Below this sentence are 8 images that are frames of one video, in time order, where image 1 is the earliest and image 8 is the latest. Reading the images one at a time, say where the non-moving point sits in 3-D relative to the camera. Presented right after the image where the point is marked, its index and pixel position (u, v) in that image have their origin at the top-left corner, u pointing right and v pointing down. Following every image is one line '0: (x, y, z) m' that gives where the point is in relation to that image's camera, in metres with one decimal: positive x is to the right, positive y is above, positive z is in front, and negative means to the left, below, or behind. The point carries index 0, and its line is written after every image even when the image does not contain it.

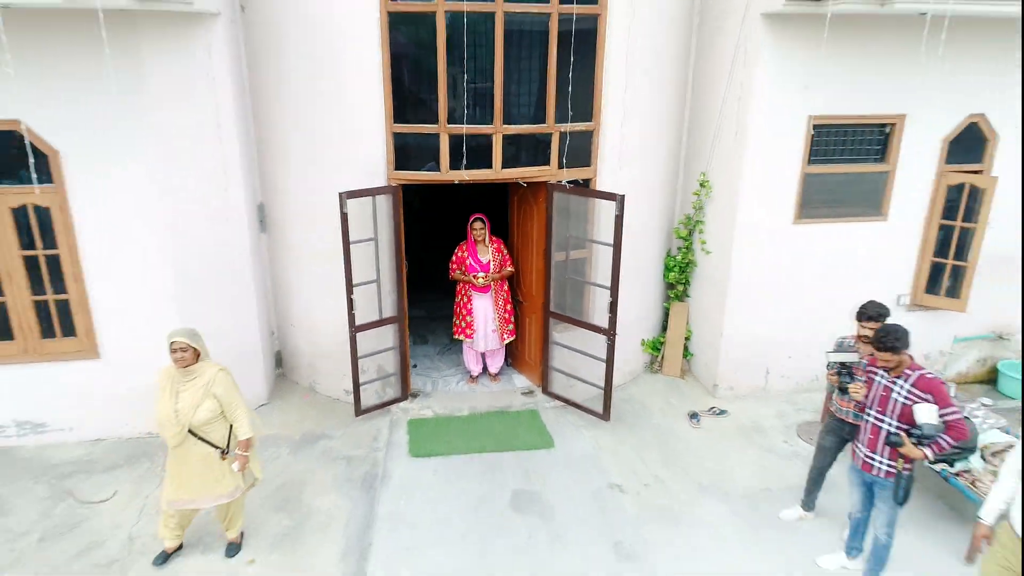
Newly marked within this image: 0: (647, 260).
0: (+1.0, +0.2, +5.4) m
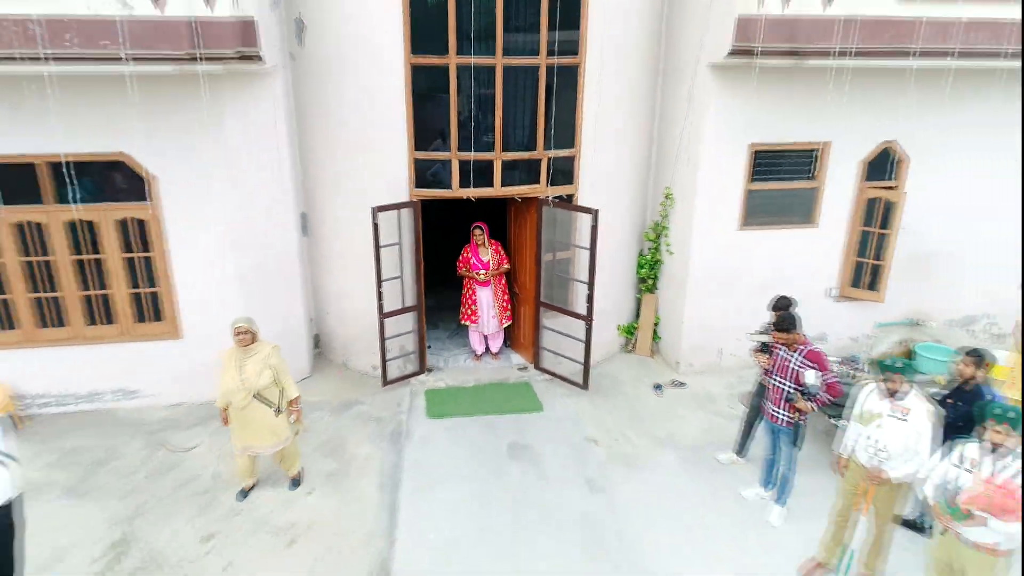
0: (+1.0, +0.3, +6.6) m
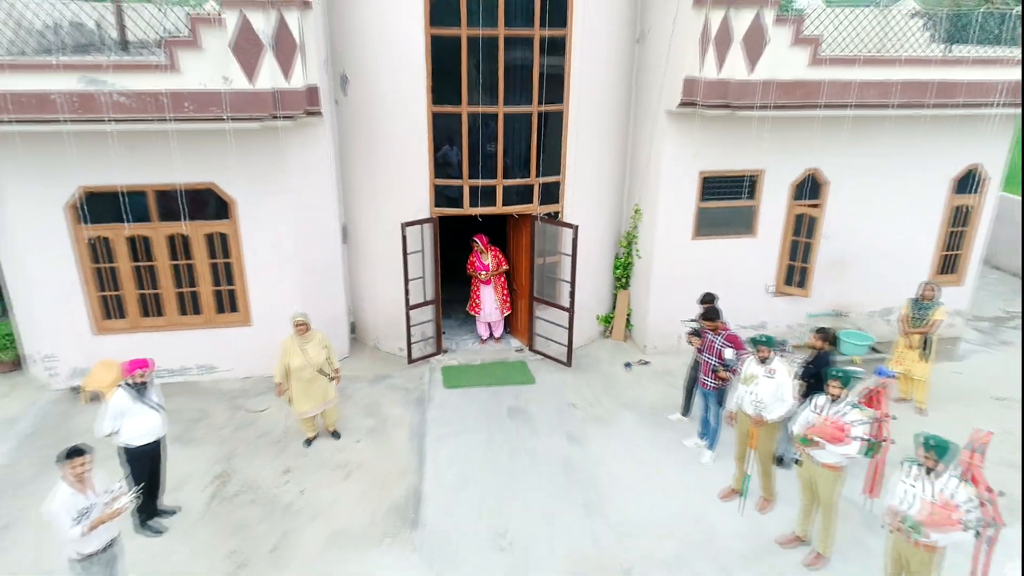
0: (+1.0, +0.3, +8.1) m
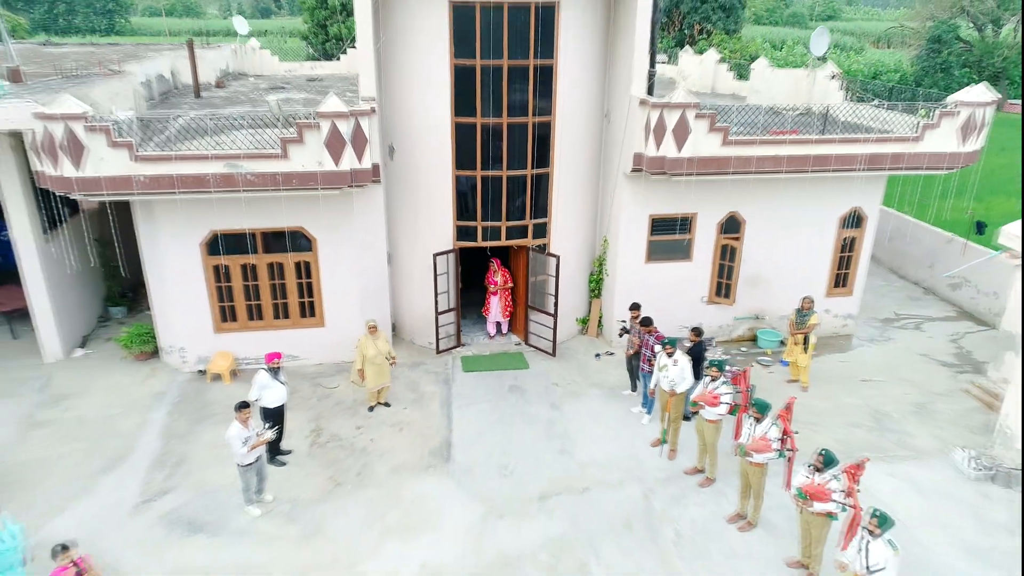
0: (+1.0, +0.1, +11.0) m
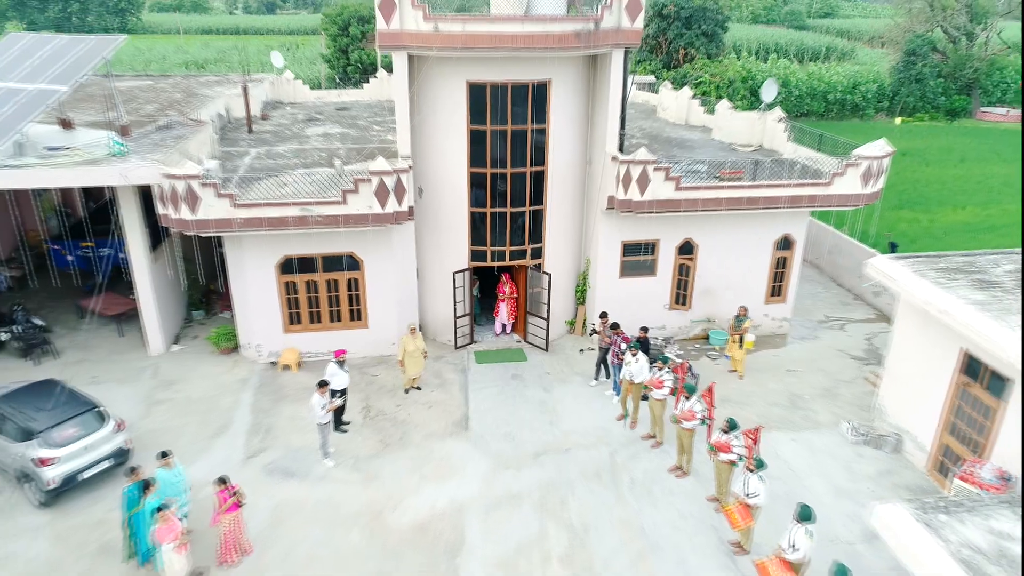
0: (+1.0, 0.0, +13.8) m
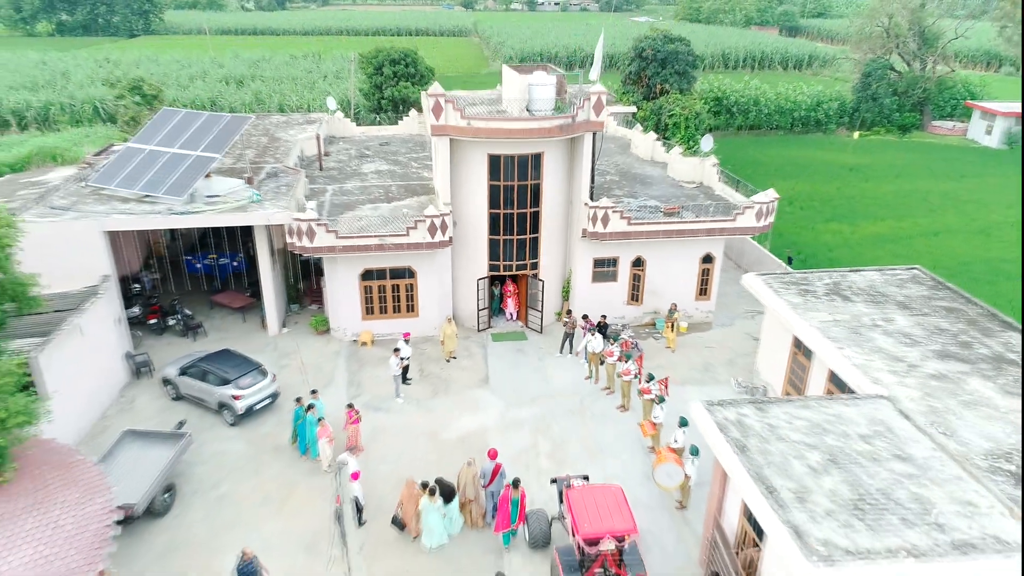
0: (+1.1, -0.1, +19.8) m
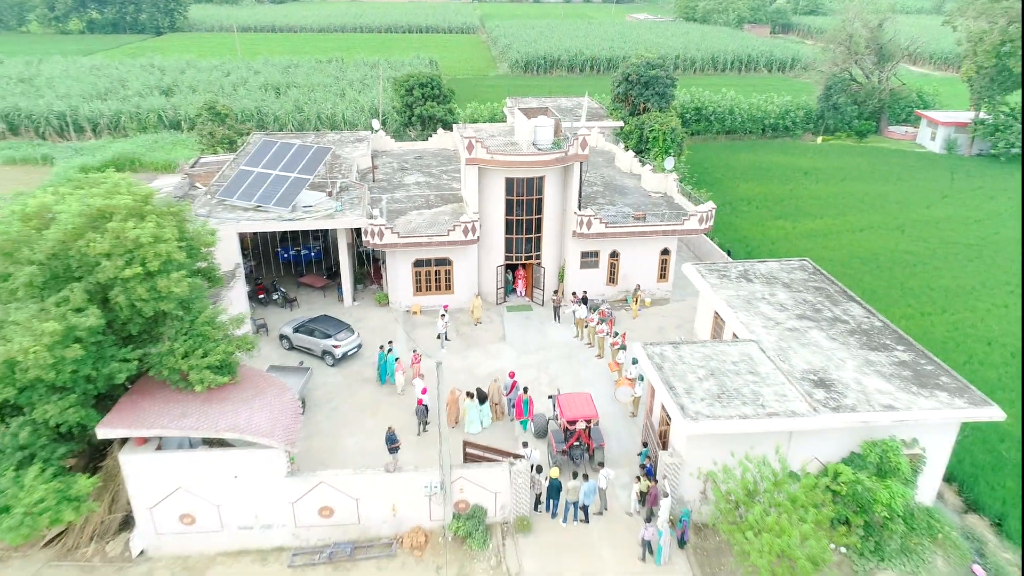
0: (+1.5, +0.5, +26.9) m
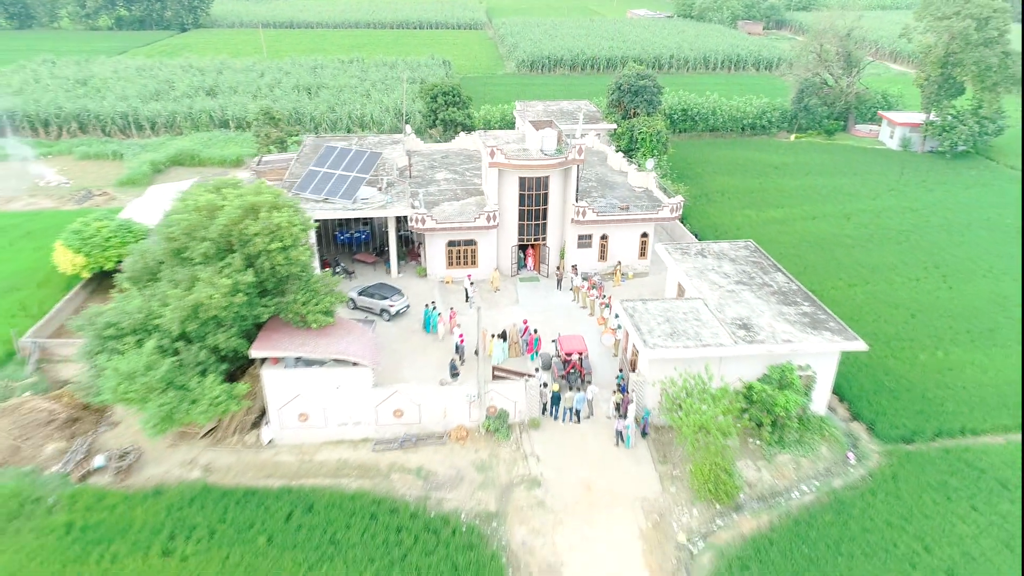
0: (+2.0, +1.6, +34.1) m
